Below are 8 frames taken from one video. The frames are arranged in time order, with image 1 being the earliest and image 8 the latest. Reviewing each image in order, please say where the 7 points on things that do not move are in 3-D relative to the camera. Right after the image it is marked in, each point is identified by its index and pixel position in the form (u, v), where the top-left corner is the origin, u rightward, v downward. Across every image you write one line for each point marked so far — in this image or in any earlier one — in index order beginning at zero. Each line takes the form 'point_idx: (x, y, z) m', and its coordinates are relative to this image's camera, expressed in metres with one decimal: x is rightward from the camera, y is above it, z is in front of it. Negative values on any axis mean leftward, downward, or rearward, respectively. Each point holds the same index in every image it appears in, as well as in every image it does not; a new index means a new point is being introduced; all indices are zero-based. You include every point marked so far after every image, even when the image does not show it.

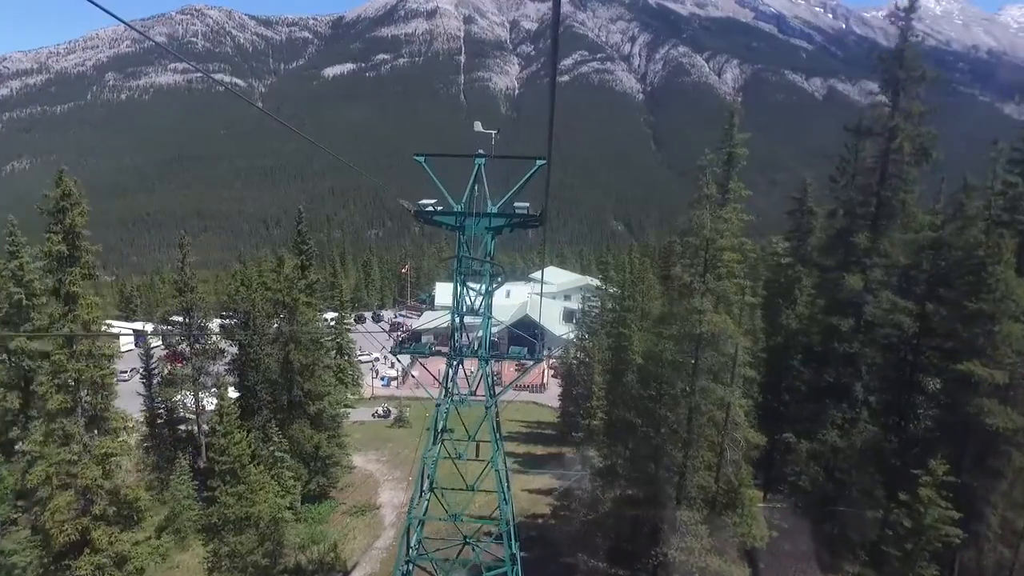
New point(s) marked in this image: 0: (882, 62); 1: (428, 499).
0: (+11.5, +7.0, +19.0) m
1: (-2.2, -5.5, +15.6) m
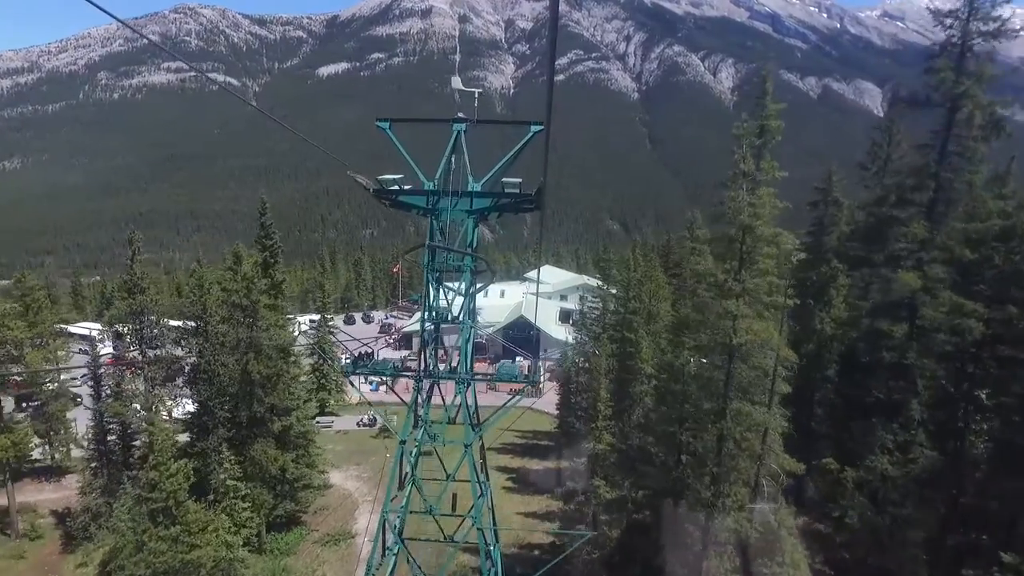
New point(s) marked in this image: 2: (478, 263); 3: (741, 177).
0: (+11.2, +7.0, +15.9) m
1: (-2.4, -5.5, +12.5) m
2: (-0.7, +0.5, +12.8) m
3: (+5.2, +2.5, +13.8) m
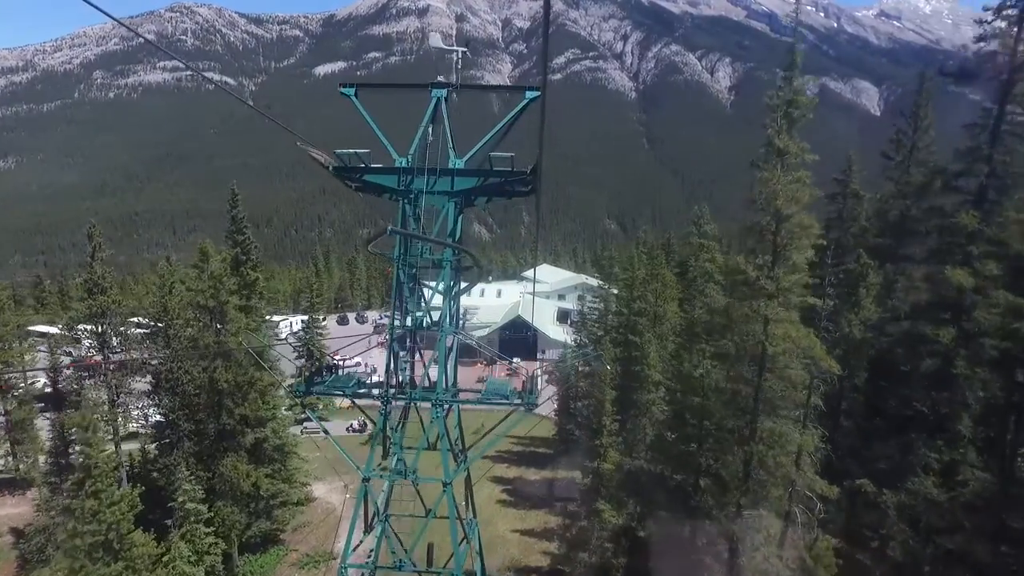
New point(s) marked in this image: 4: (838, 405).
0: (+11.1, +7.1, +13.9) m
1: (-2.5, -5.4, +10.4) m
2: (-0.9, +0.5, +10.8) m
3: (+5.1, +2.5, +11.7) m
4: (+9.9, -3.5, +18.6) m
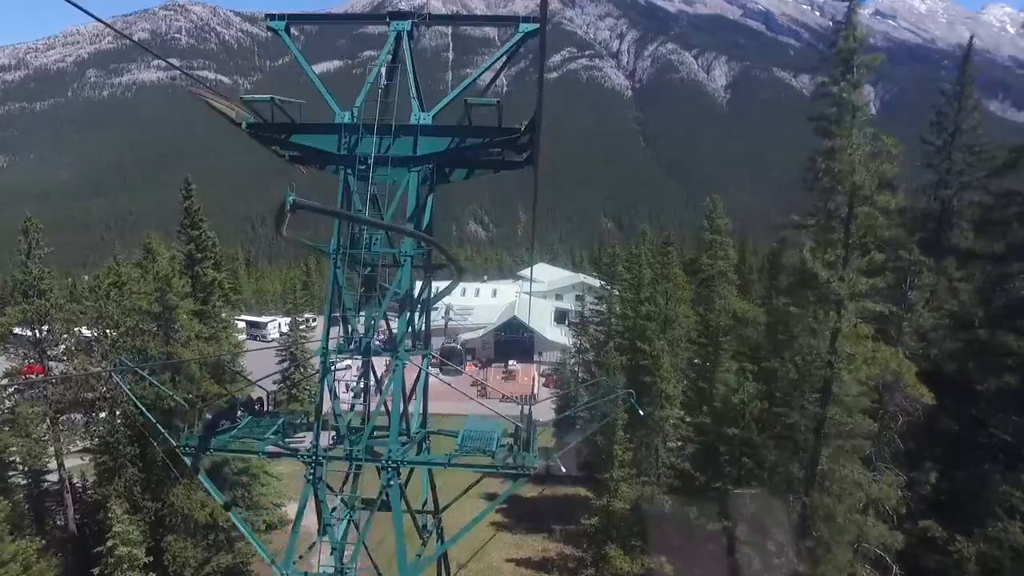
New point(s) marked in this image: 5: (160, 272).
0: (+10.9, +7.0, +11.2) m
1: (-2.6, -5.5, +7.7) m
2: (-1.0, +0.5, +8.1) m
3: (+4.9, +2.5, +9.1) m
4: (+9.8, -3.6, +16.0) m
5: (-10.3, +0.5, +17.9) m
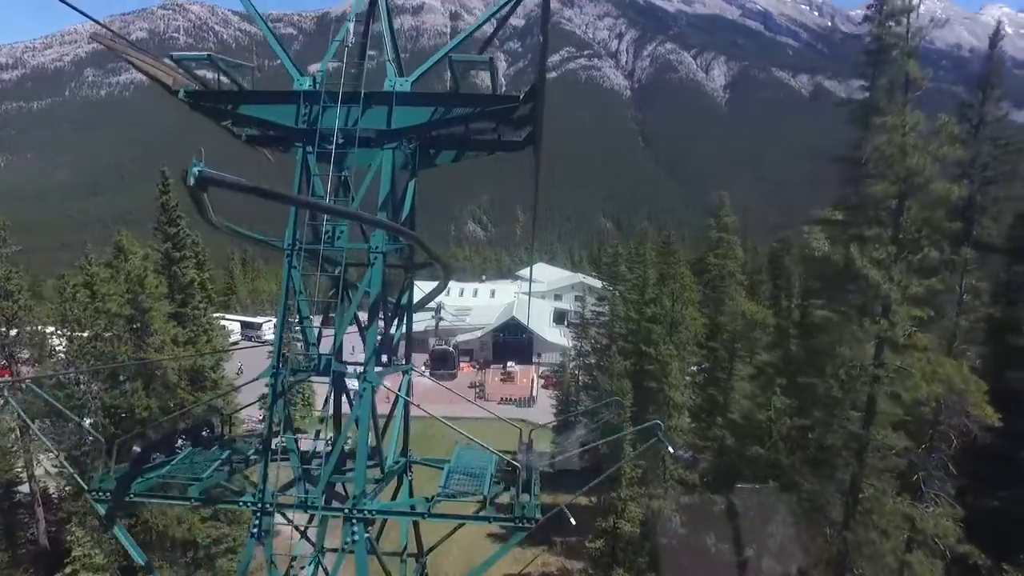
0: (+10.8, +7.0, +10.1) m
1: (-2.7, -5.6, +6.5) m
2: (-1.0, +0.4, +6.9) m
3: (+4.9, +2.5, +7.9) m
4: (+9.7, -3.6, +14.8) m
5: (-10.3, +0.5, +16.7) m
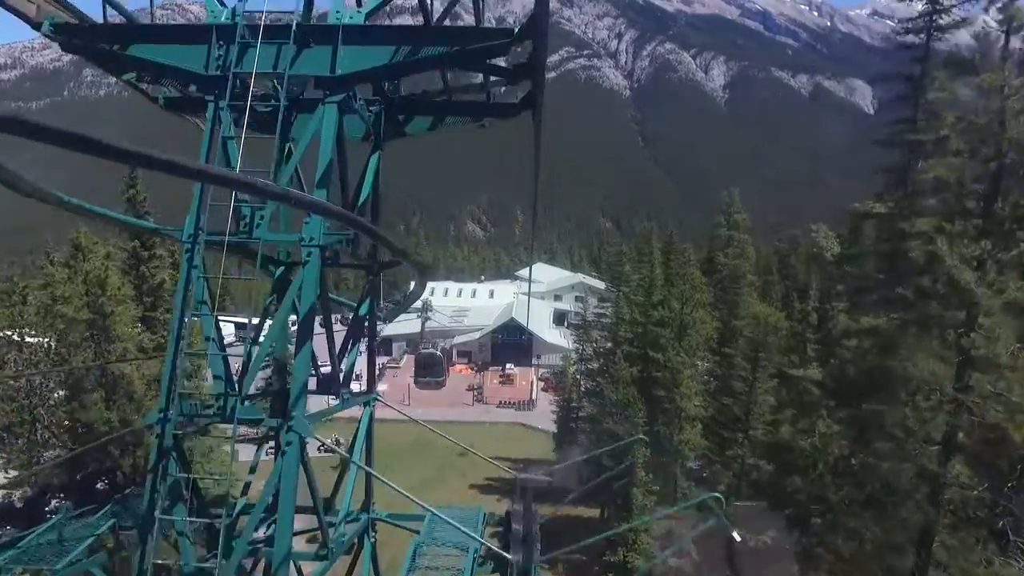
0: (+10.8, +6.9, +8.6) m
1: (-2.7, -5.6, +5.0) m
2: (-1.1, +0.4, +5.4) m
3: (+4.8, +2.4, +6.4) m
4: (+9.6, -3.6, +13.4) m
5: (-10.4, +0.4, +15.3) m
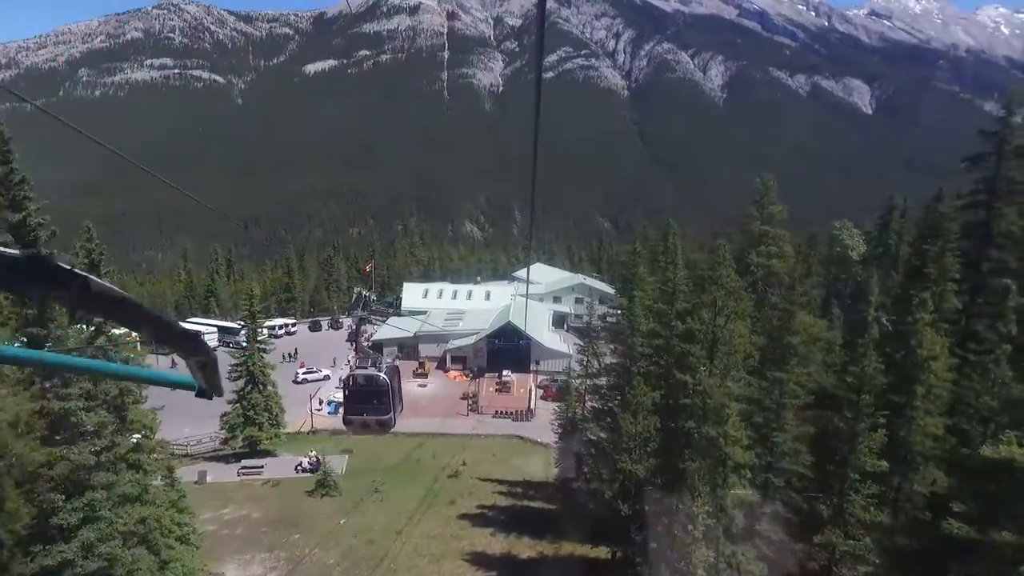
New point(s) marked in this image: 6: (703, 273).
0: (+10.7, +6.8, +4.7) m
1: (-2.8, -5.8, +1.1) m
2: (-1.2, +0.2, +1.5) m
3: (+4.7, +2.2, +2.5) m
4: (+9.5, -3.8, +9.5) m
5: (-10.5, +0.2, +11.3) m
6: (+6.3, +0.6, +19.3) m
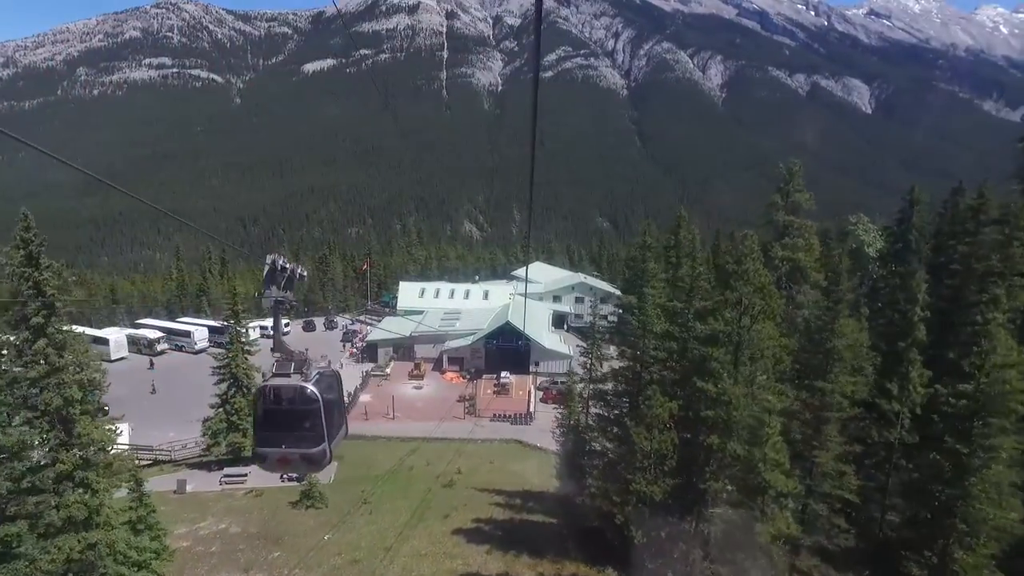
0: (+10.6, +6.9, +2.6) m
1: (-2.9, -5.7, -1.0) m
2: (-1.3, +0.3, -0.6) m
3: (+4.7, +2.4, +0.4) m
4: (+9.4, -3.7, +7.4) m
5: (-10.6, +0.3, +9.2) m
6: (+6.2, +0.8, +17.2) m
